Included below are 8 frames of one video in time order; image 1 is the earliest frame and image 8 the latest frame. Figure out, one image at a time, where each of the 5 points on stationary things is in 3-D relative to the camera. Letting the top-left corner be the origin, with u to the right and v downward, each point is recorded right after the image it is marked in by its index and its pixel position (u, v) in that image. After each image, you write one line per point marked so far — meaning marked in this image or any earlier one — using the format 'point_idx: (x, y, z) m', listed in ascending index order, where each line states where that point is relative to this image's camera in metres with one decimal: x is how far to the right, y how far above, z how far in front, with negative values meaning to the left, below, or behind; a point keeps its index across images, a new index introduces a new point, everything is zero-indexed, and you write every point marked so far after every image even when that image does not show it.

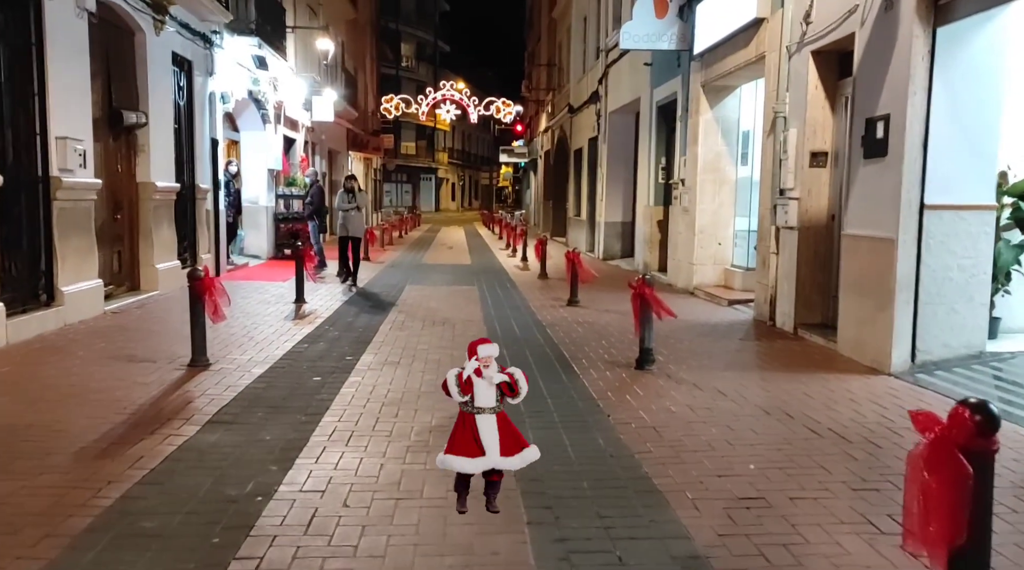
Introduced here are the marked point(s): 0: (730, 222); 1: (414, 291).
0: (+3.5, +1.0, +13.5) m
1: (-1.6, -0.1, +14.1) m
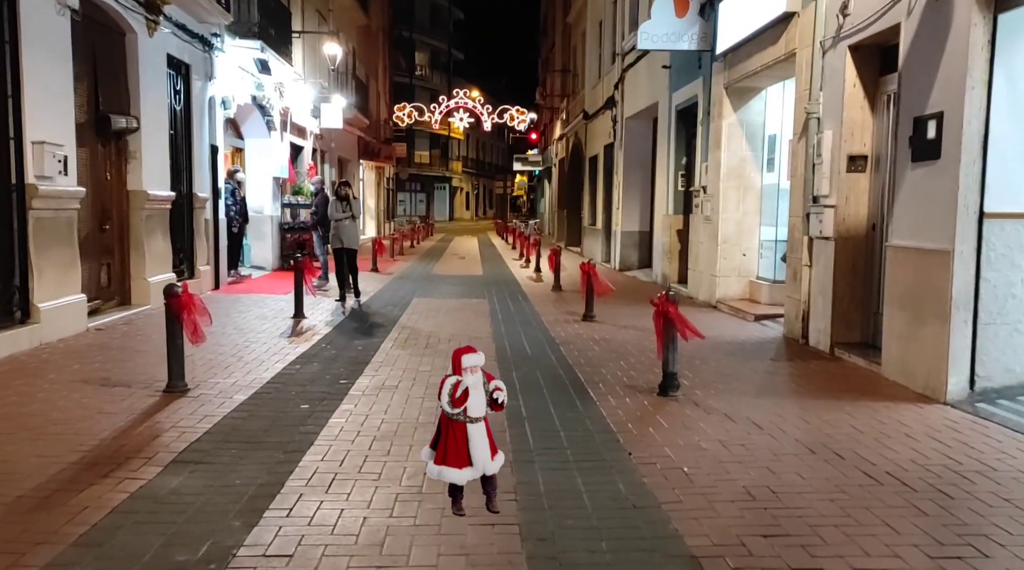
0: (+3.7, +0.8, +12.7) m
1: (-1.4, -0.3, +13.4) m
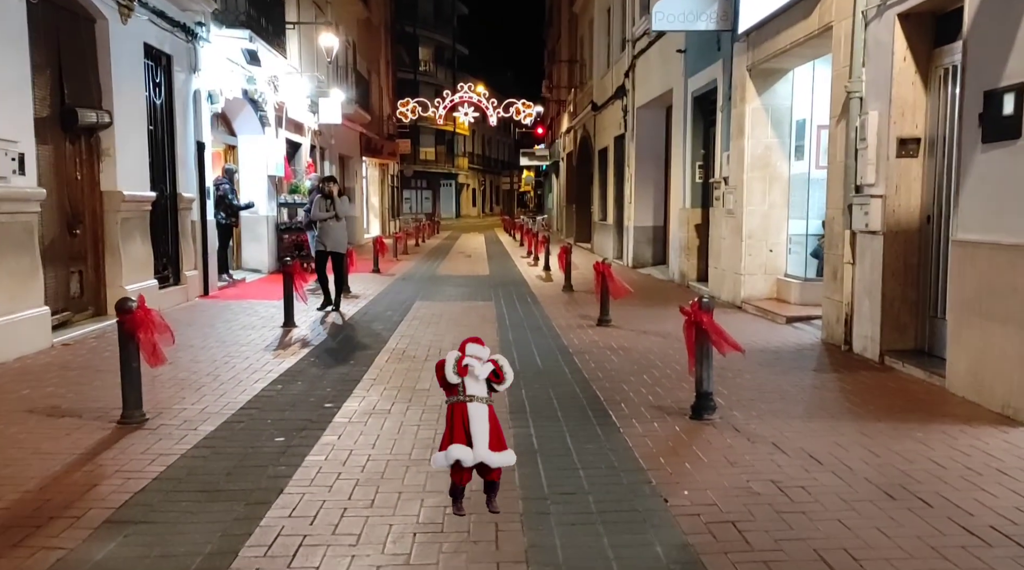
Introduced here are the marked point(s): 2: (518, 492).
0: (+3.8, +0.8, +11.7) m
1: (-1.3, -0.4, +12.5) m
2: (0.0, -1.1, +4.5) m
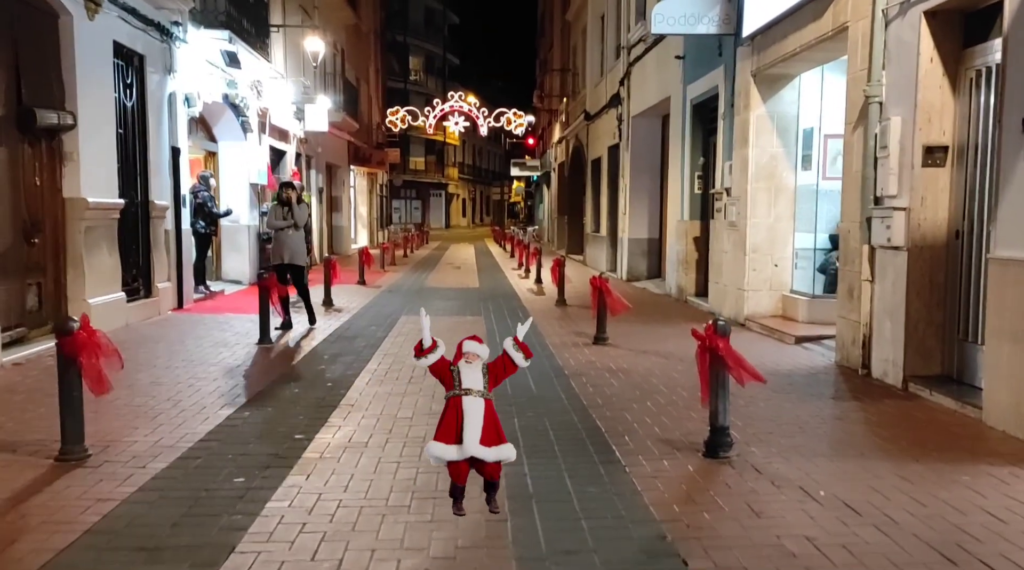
0: (+3.7, +0.6, +11.2) m
1: (-1.4, -0.6, +11.8) m
2: (0.0, -1.2, +3.9) m
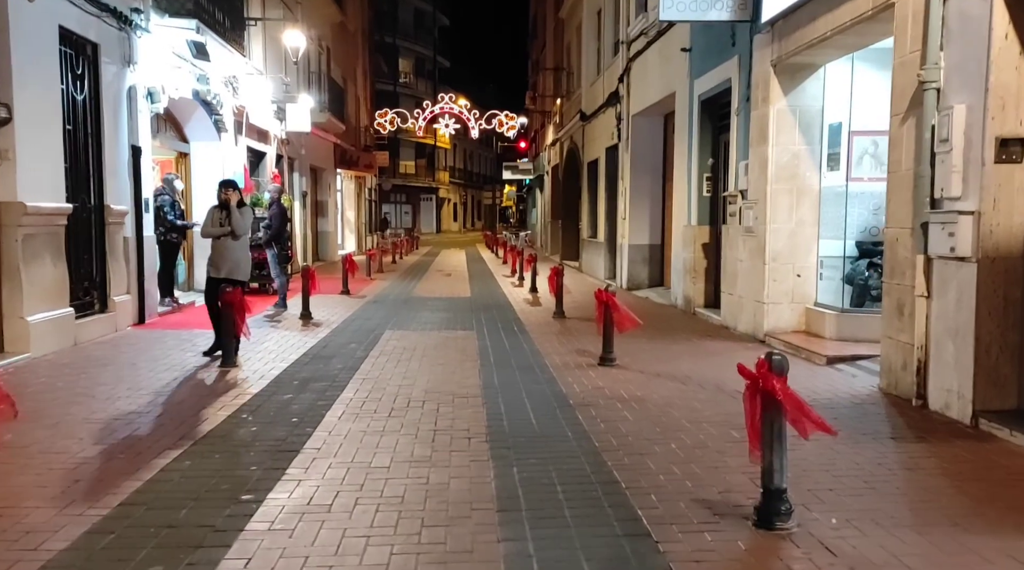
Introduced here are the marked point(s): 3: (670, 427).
0: (+3.6, +0.5, +10.1) m
1: (-1.5, -0.7, +10.7) m
2: (0.0, -1.3, +2.8) m
3: (+1.1, -1.0, +6.1) m
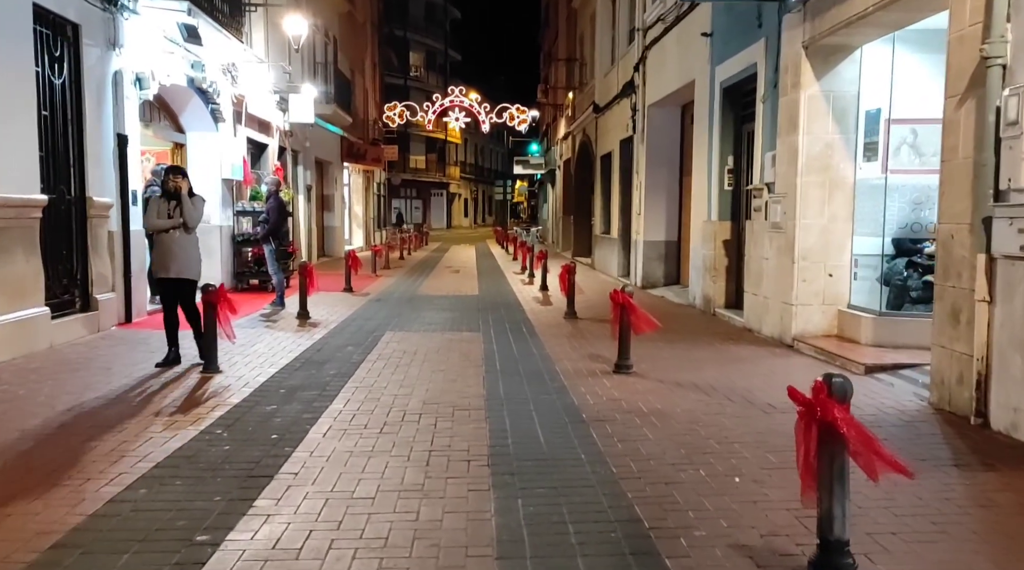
0: (+3.7, +0.5, +9.3) m
1: (-1.4, -0.7, +10.0) m
2: (0.0, -1.4, +2.1) m
3: (+1.2, -1.0, +5.4) m
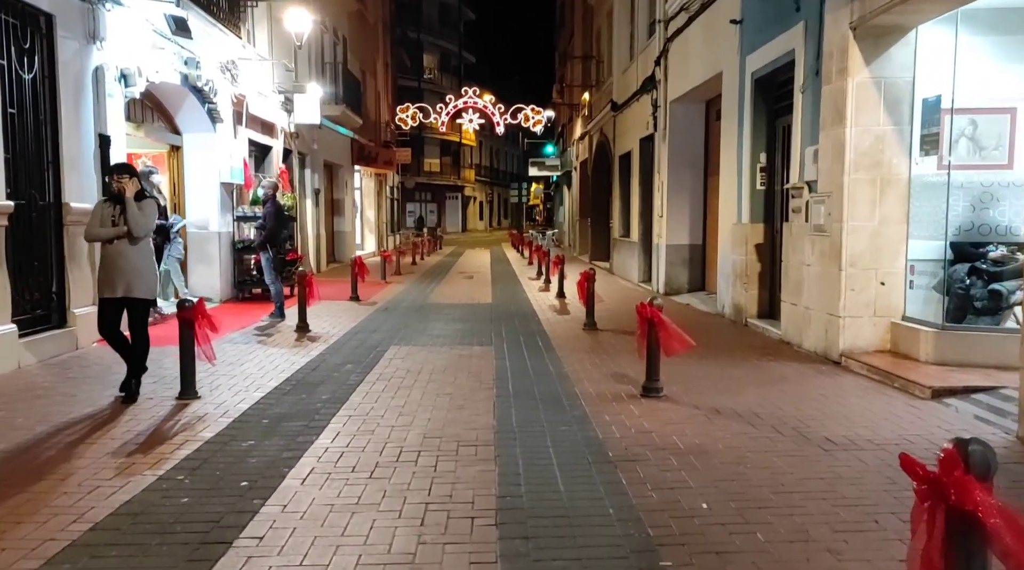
0: (+3.8, +0.4, +8.3) m
1: (-1.2, -0.8, +9.1) m
2: (0.0, -1.4, +1.1) m
3: (+1.2, -1.1, +4.4) m
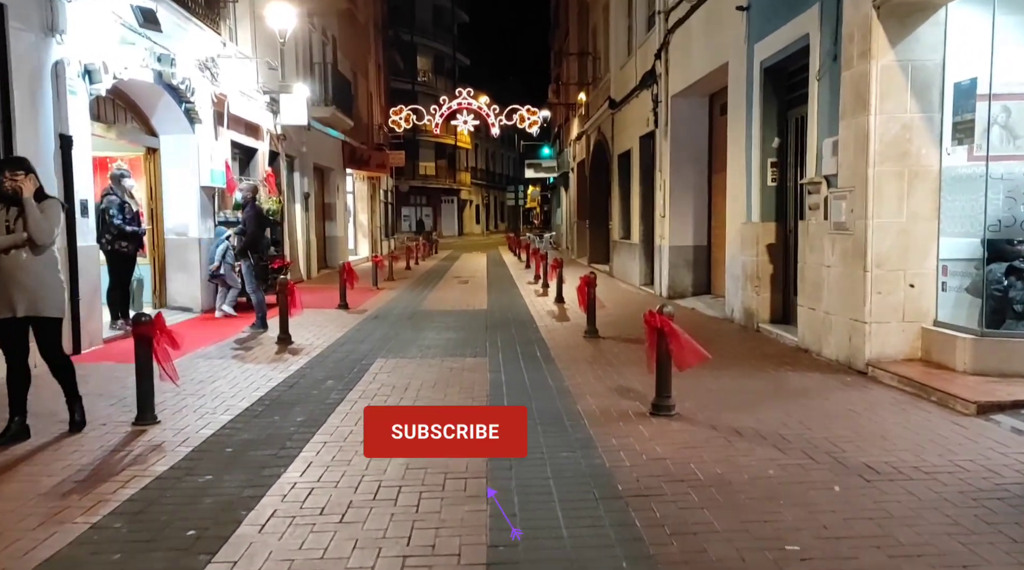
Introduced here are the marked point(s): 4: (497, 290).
0: (+3.8, +0.3, +7.6) m
1: (-1.3, -0.9, +8.4) m
2: (0.0, -1.5, +0.4) m
3: (+1.2, -1.2, +3.7) m
4: (-0.3, -0.1, +18.2) m
